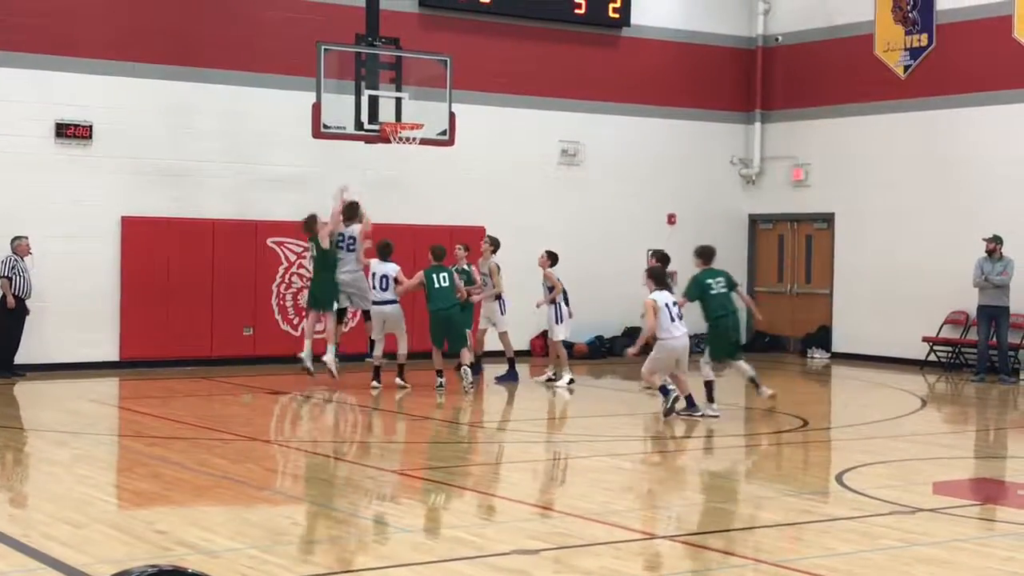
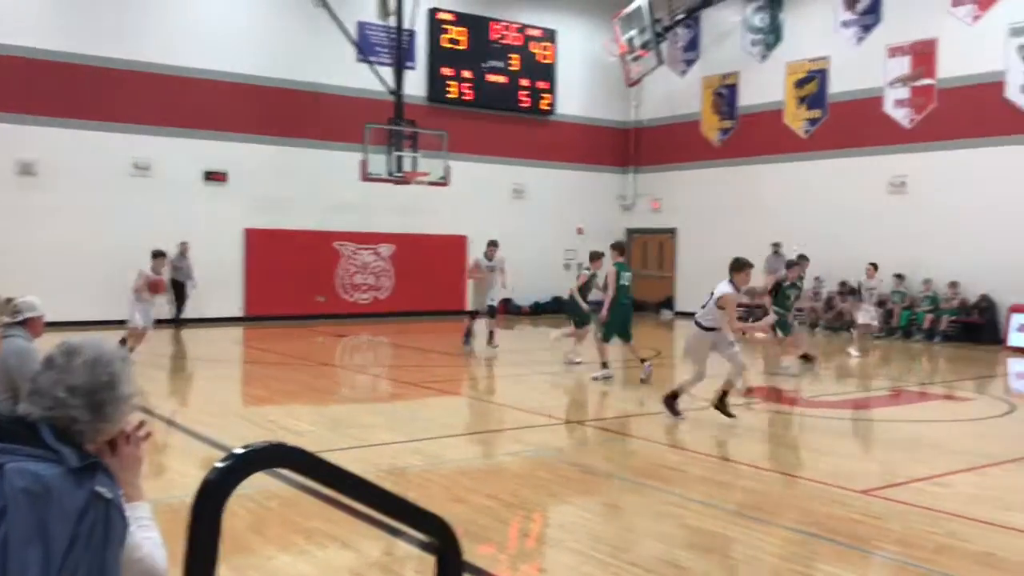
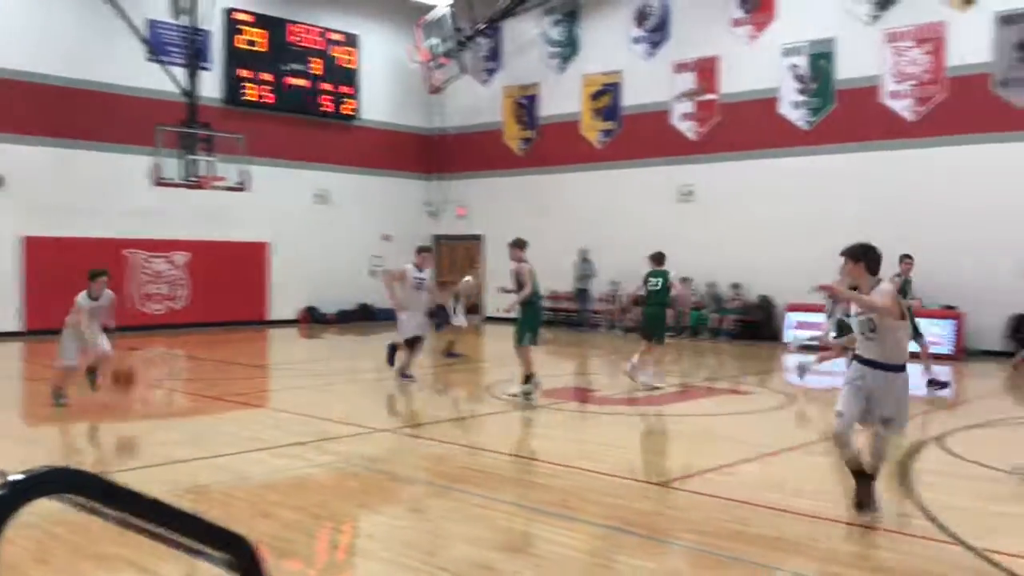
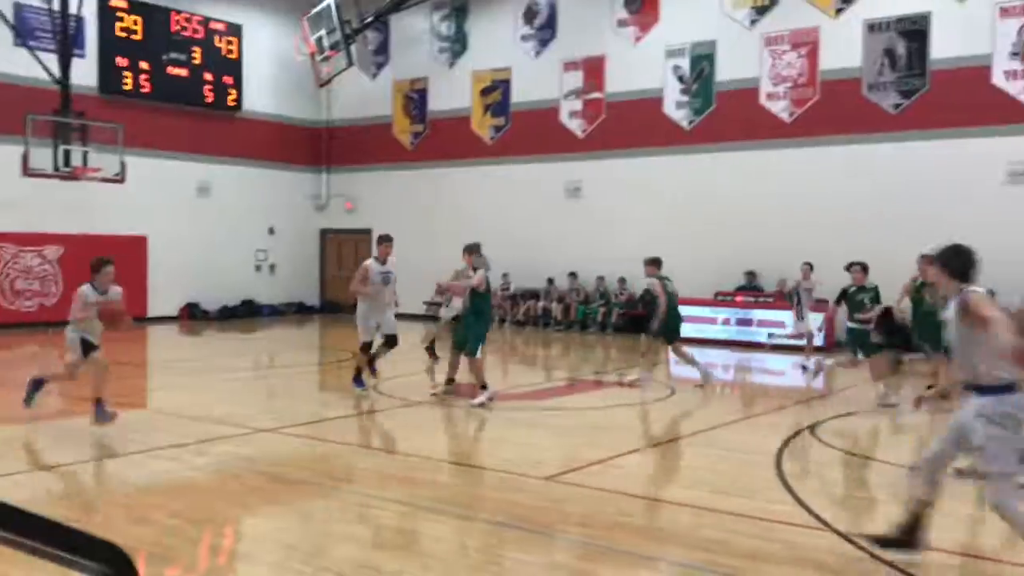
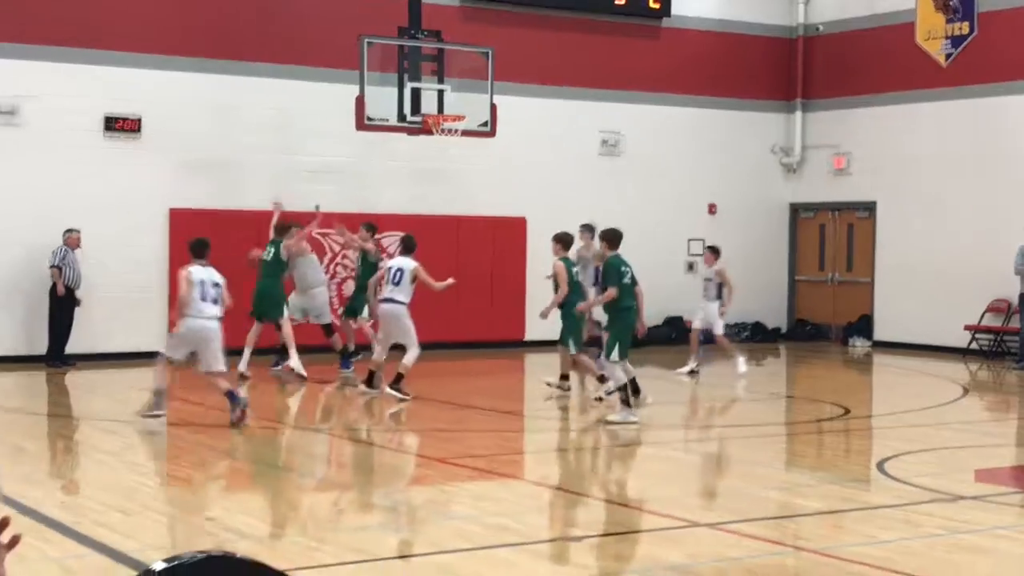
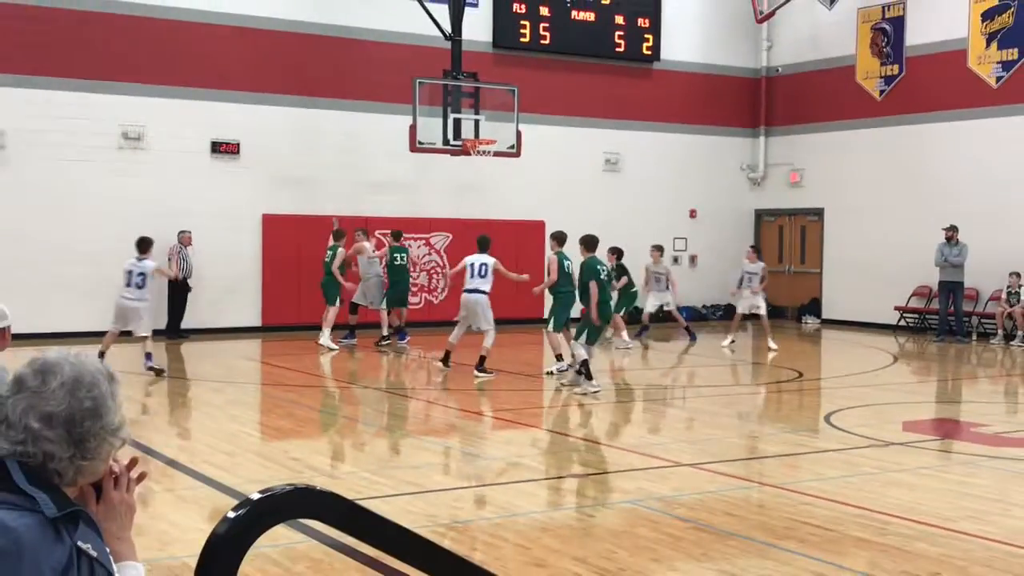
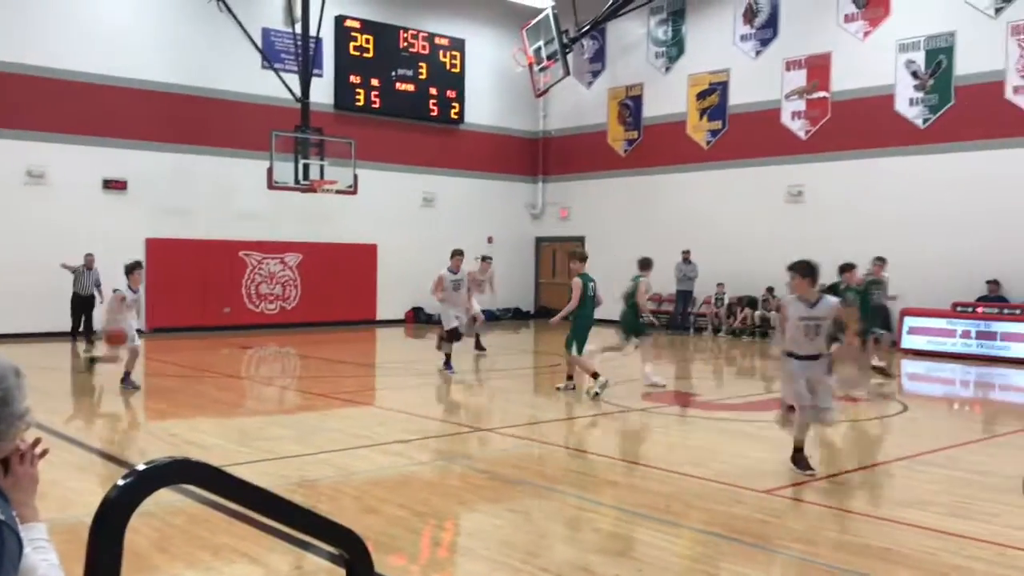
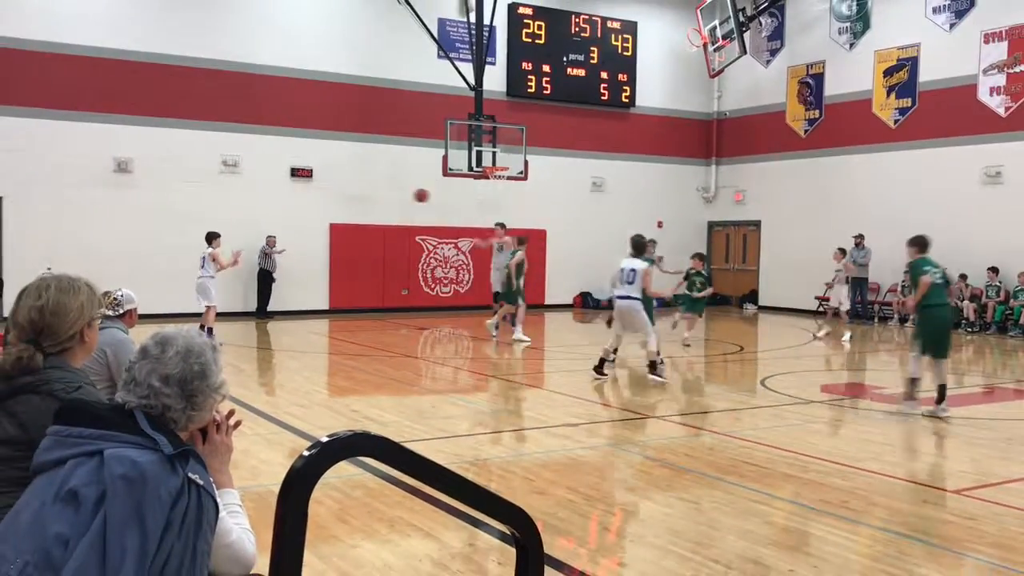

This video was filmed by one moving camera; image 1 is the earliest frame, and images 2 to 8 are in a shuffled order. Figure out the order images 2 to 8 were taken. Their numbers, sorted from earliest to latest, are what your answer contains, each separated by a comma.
5, 6, 8, 2, 7, 3, 4
